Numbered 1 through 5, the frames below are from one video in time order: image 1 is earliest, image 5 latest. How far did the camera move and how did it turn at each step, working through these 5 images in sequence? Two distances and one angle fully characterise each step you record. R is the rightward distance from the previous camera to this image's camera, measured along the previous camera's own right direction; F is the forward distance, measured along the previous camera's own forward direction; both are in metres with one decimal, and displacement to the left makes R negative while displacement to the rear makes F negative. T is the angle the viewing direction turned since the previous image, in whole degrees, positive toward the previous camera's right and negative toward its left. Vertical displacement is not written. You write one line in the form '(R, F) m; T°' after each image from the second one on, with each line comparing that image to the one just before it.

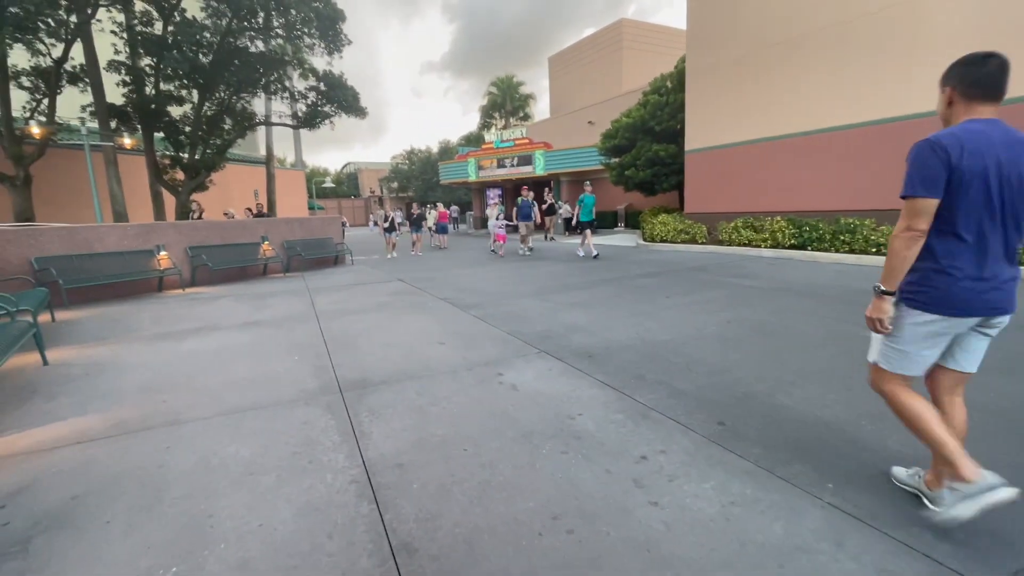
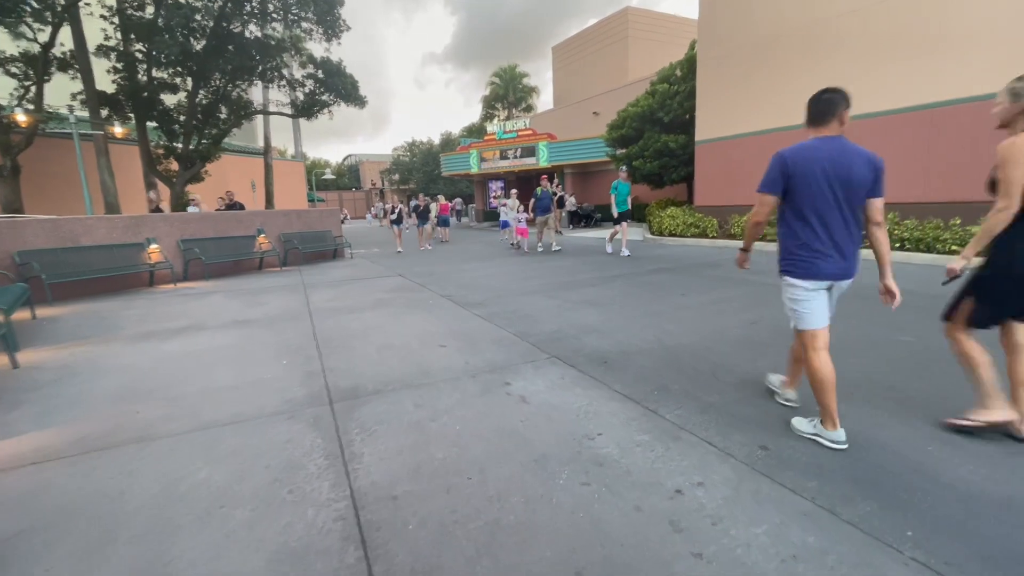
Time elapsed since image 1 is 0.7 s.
(-0.1, +0.4) m; 0°
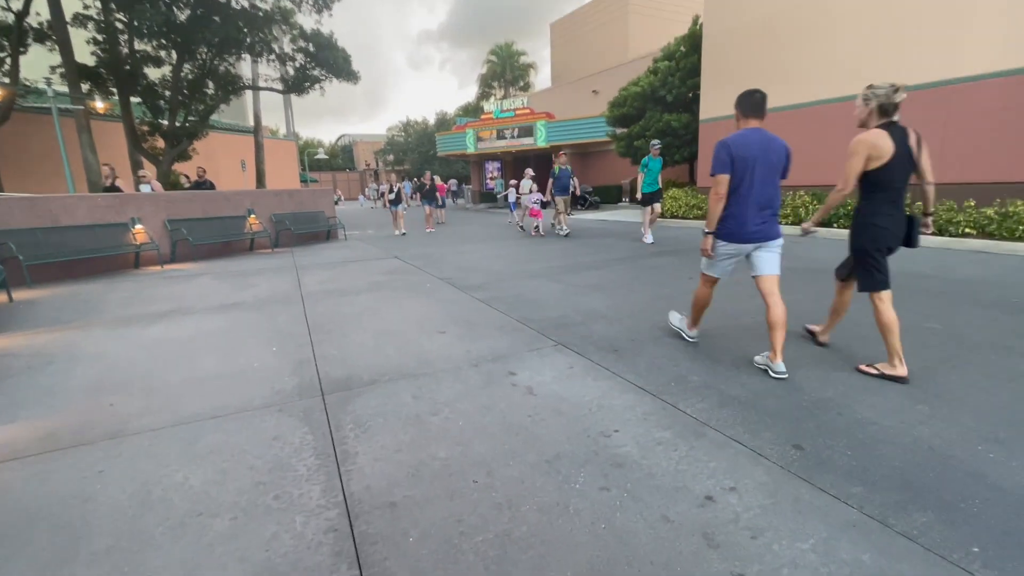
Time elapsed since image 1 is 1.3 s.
(-0.1, +0.3) m; +1°
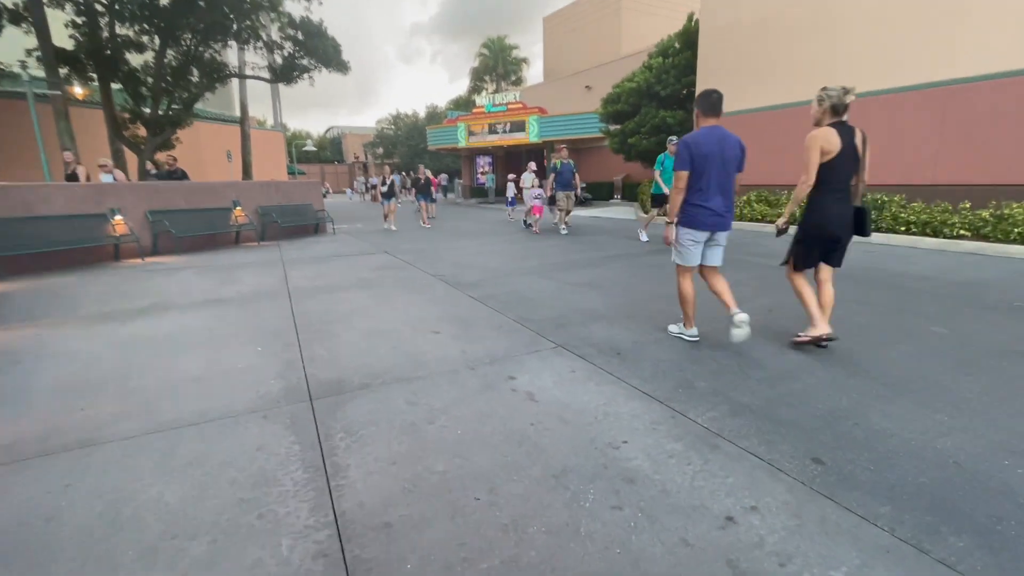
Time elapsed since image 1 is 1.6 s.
(-0.1, +0.2) m; +1°
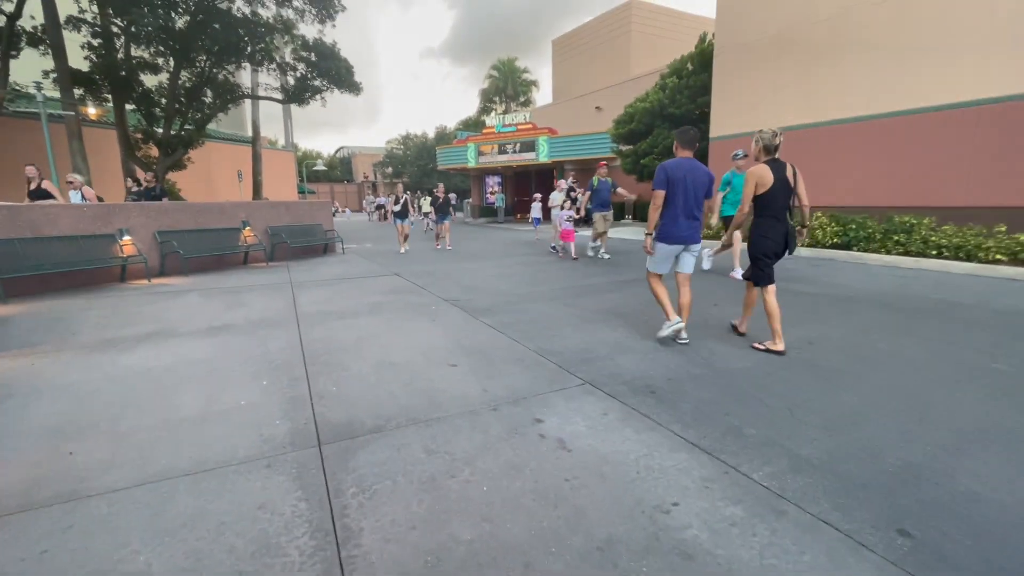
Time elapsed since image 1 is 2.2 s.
(-0.1, +0.3) m; -1°
